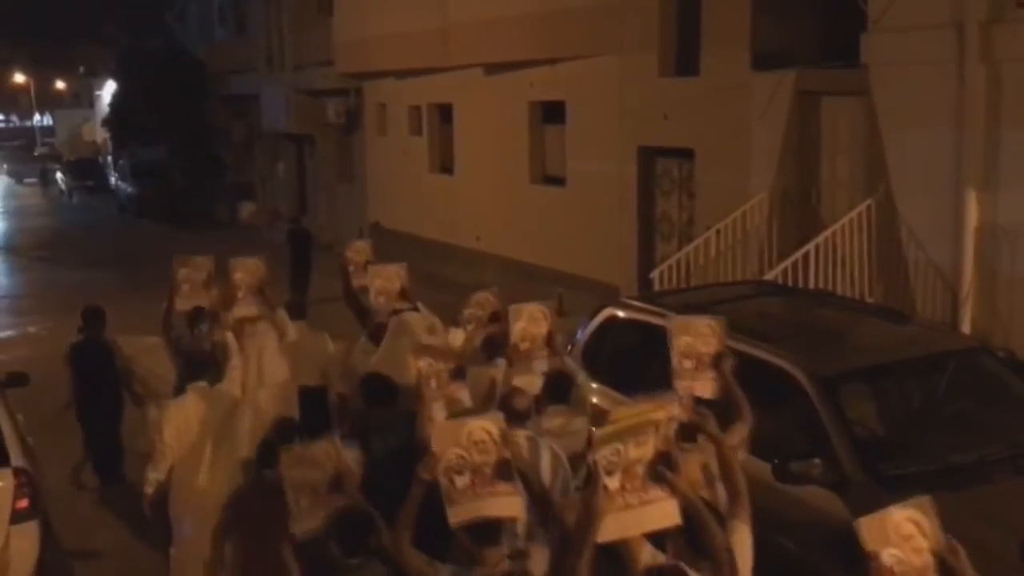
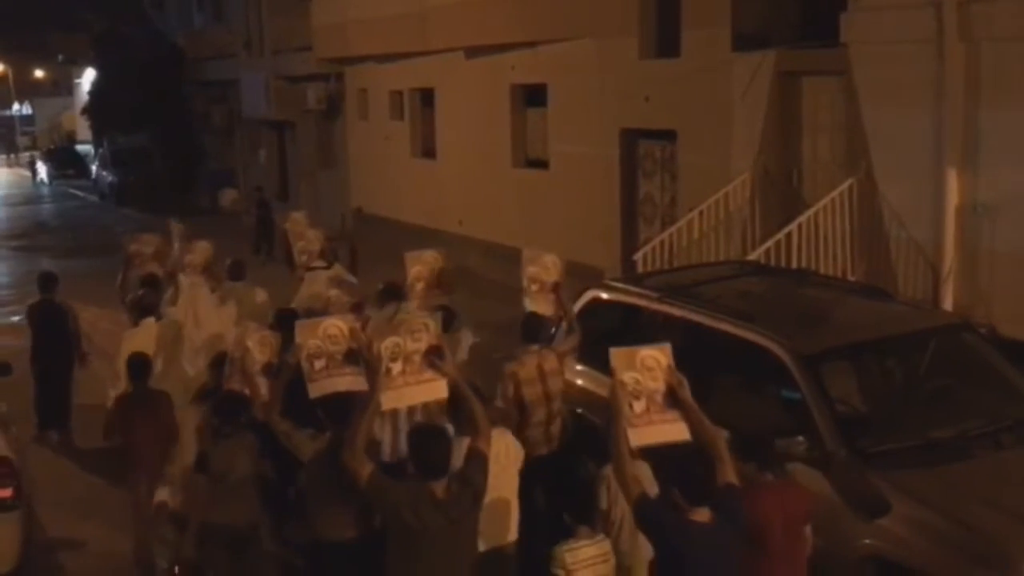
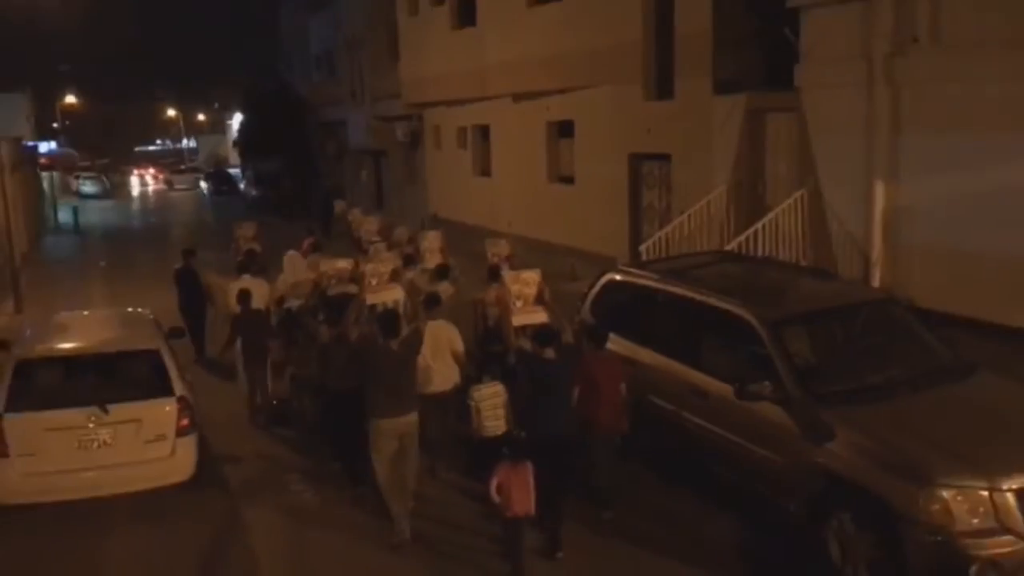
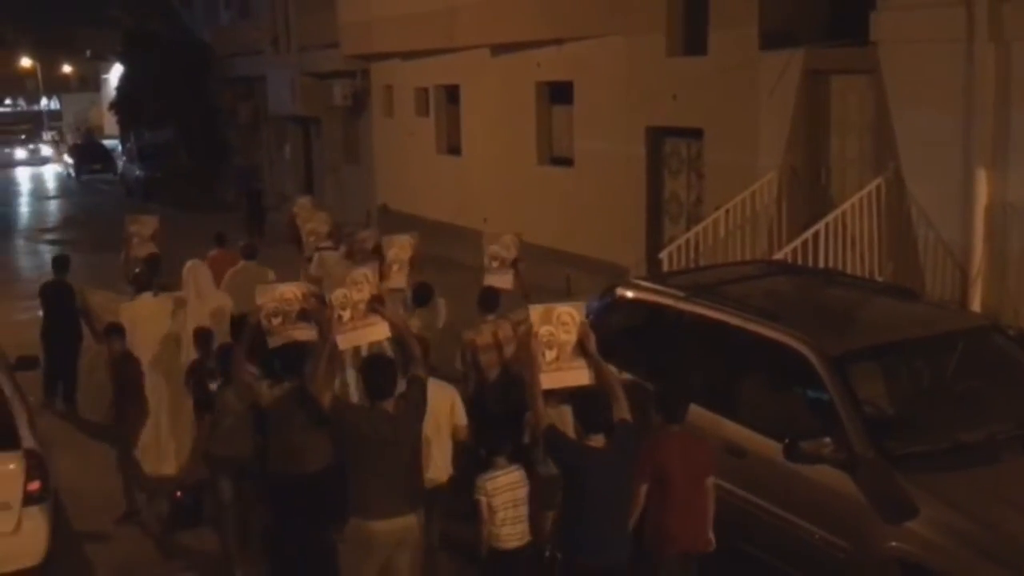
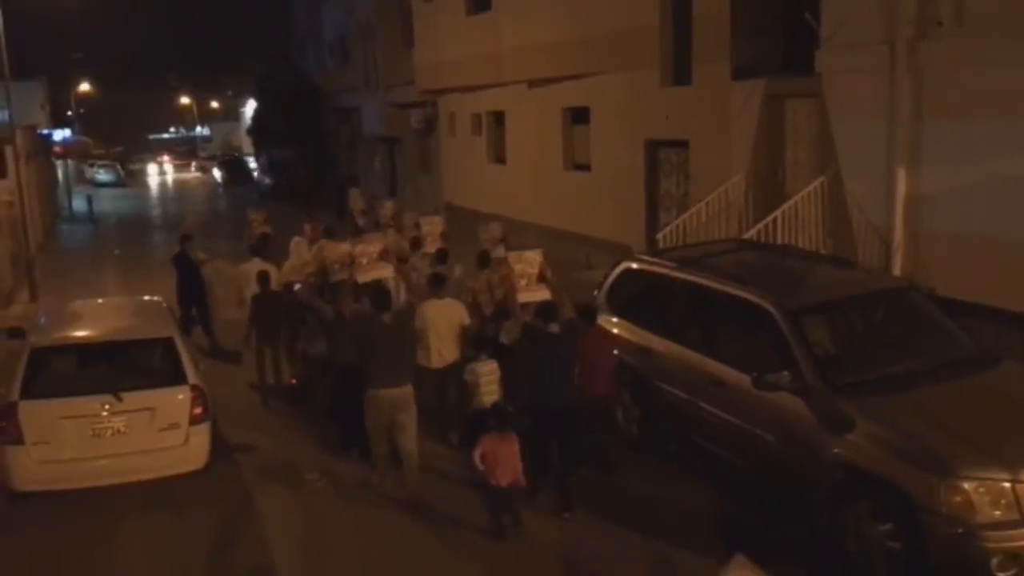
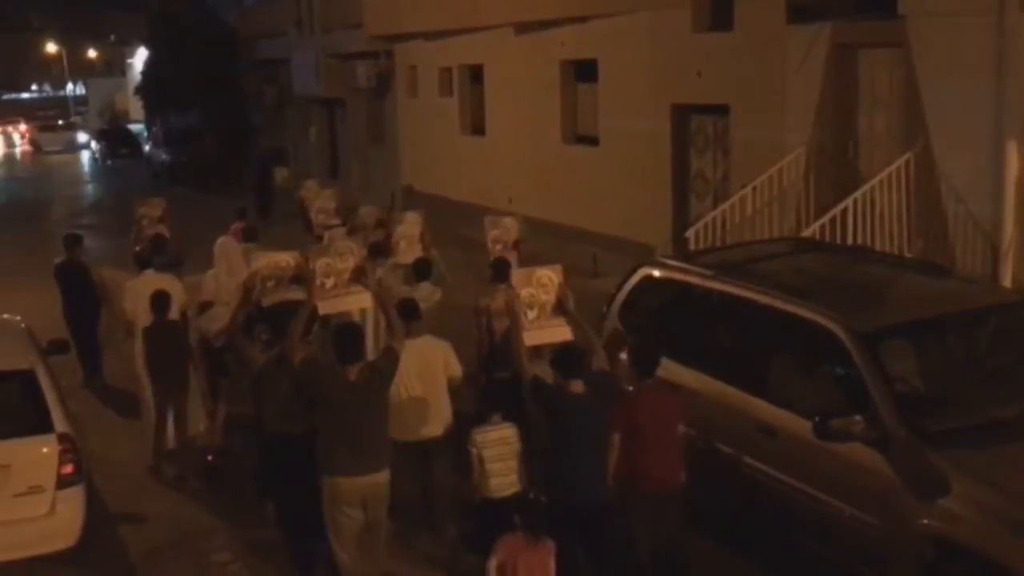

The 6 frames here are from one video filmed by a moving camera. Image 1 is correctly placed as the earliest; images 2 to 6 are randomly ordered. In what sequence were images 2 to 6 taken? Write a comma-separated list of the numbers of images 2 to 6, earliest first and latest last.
2, 4, 6, 3, 5
